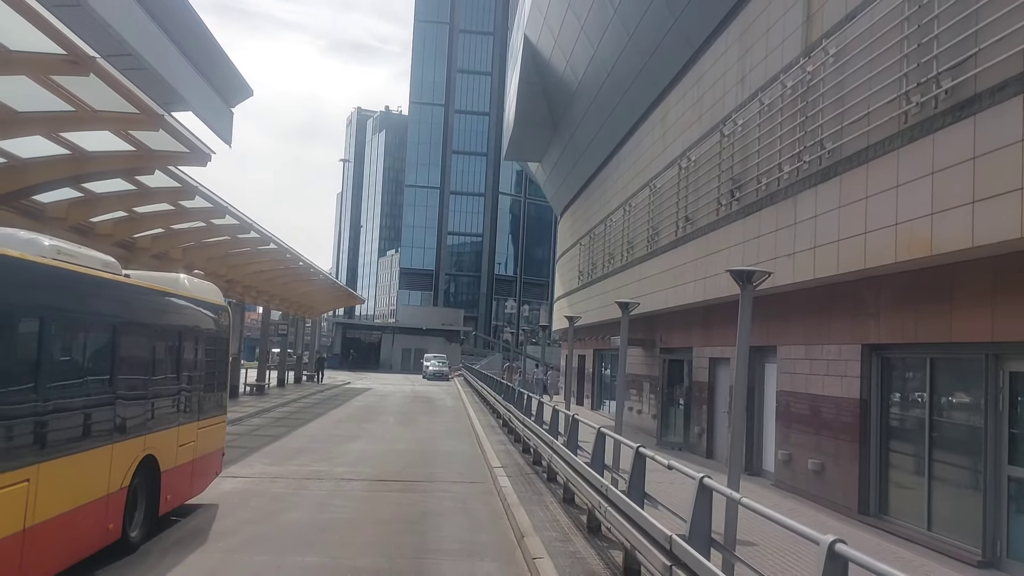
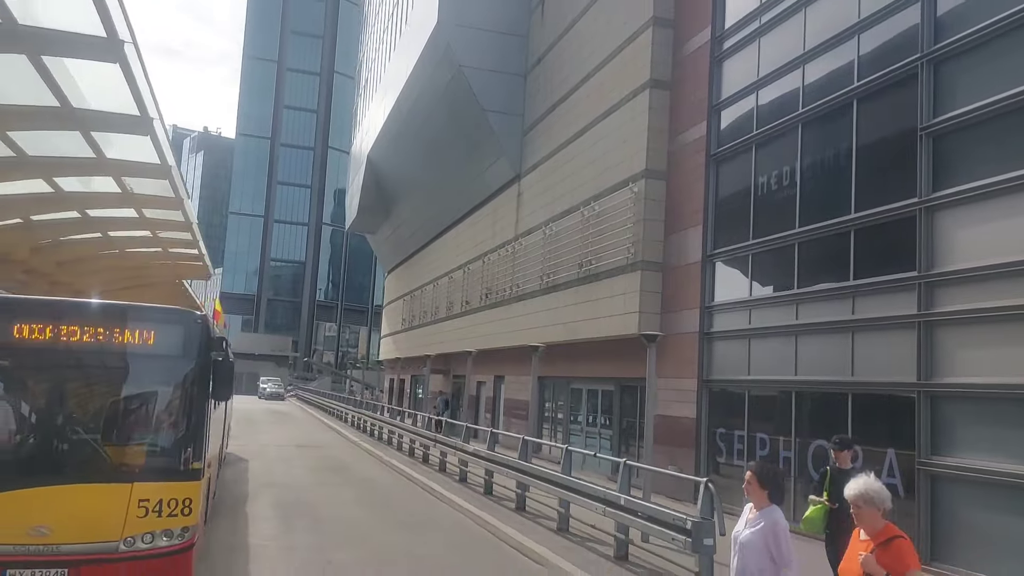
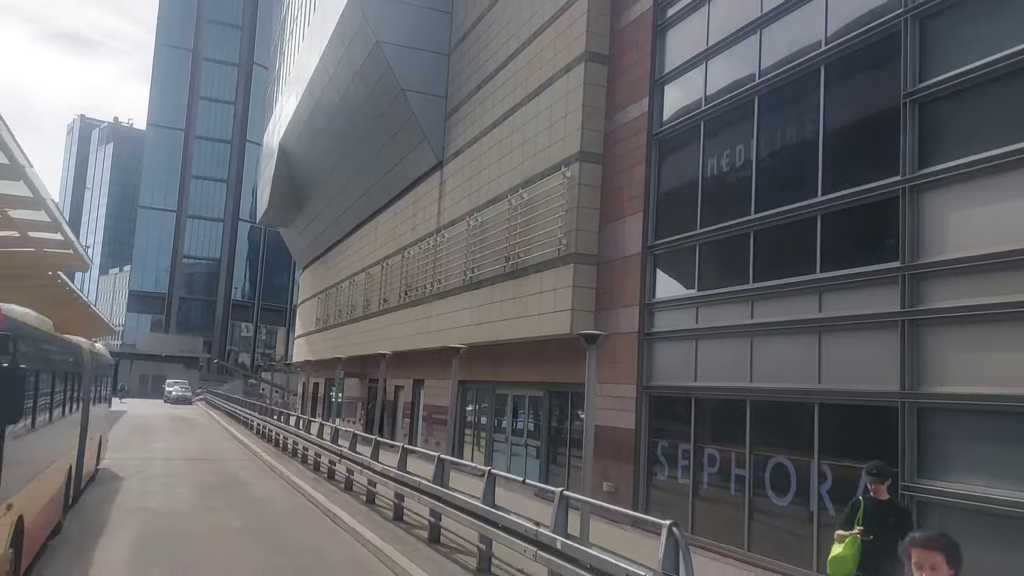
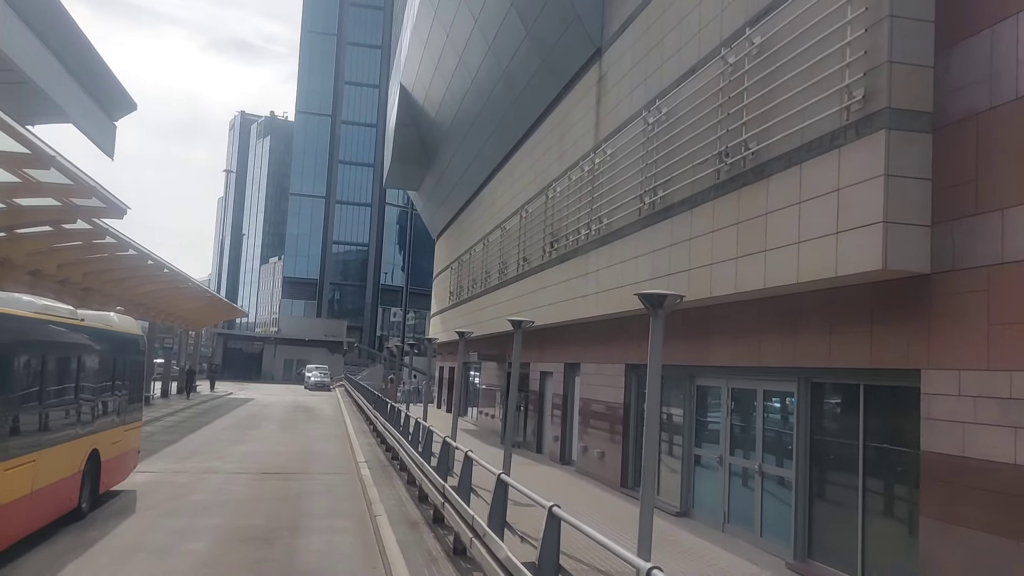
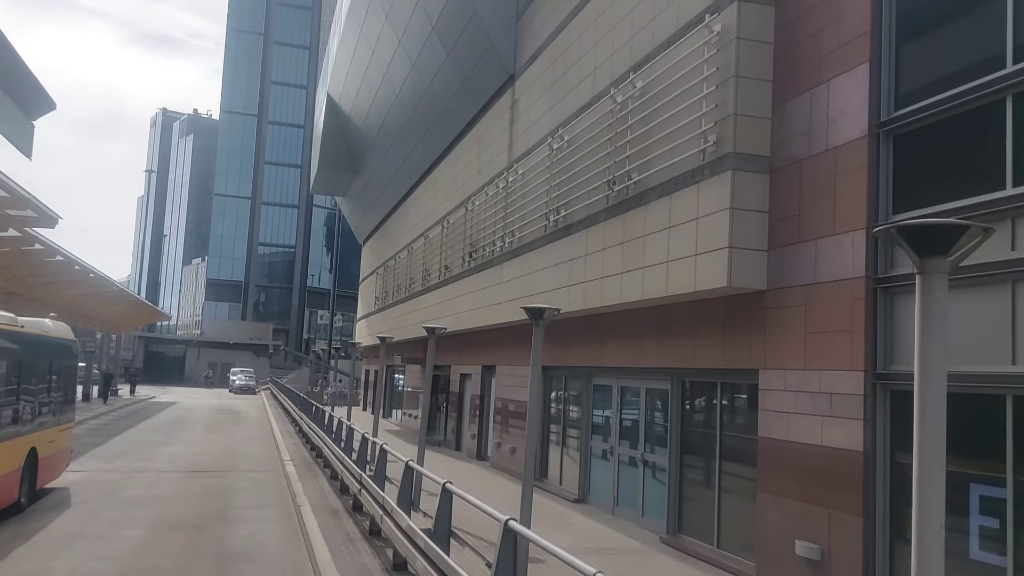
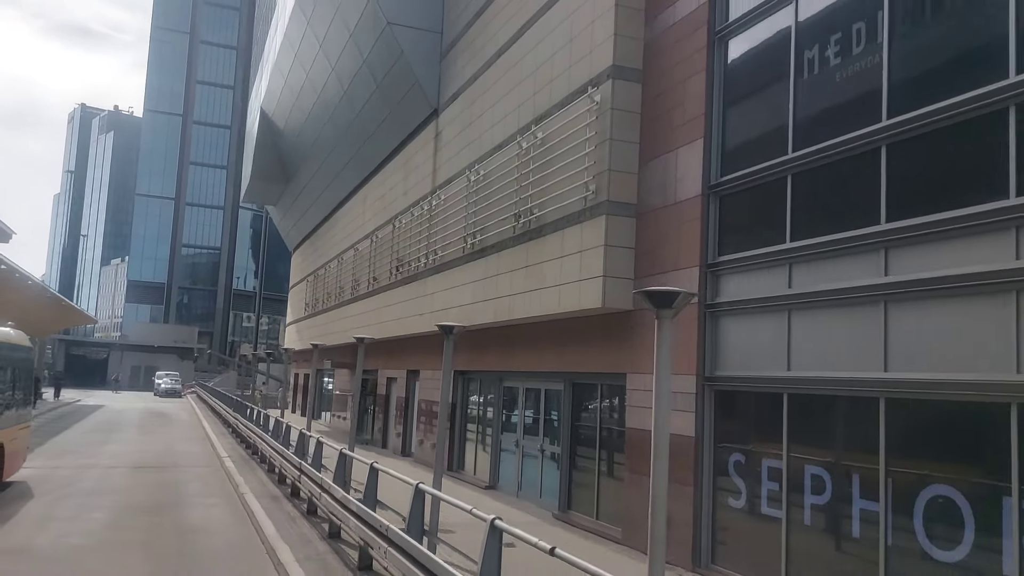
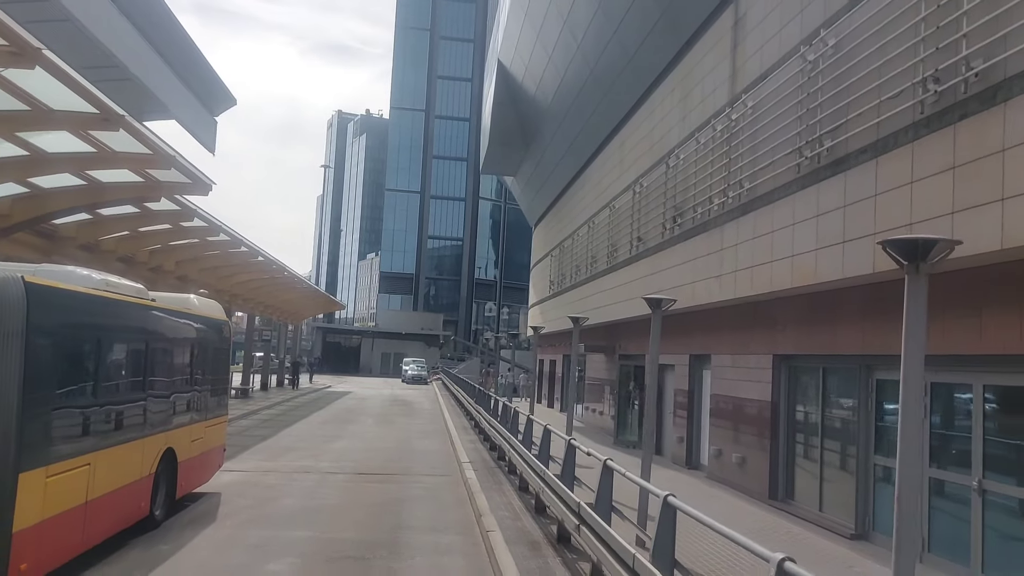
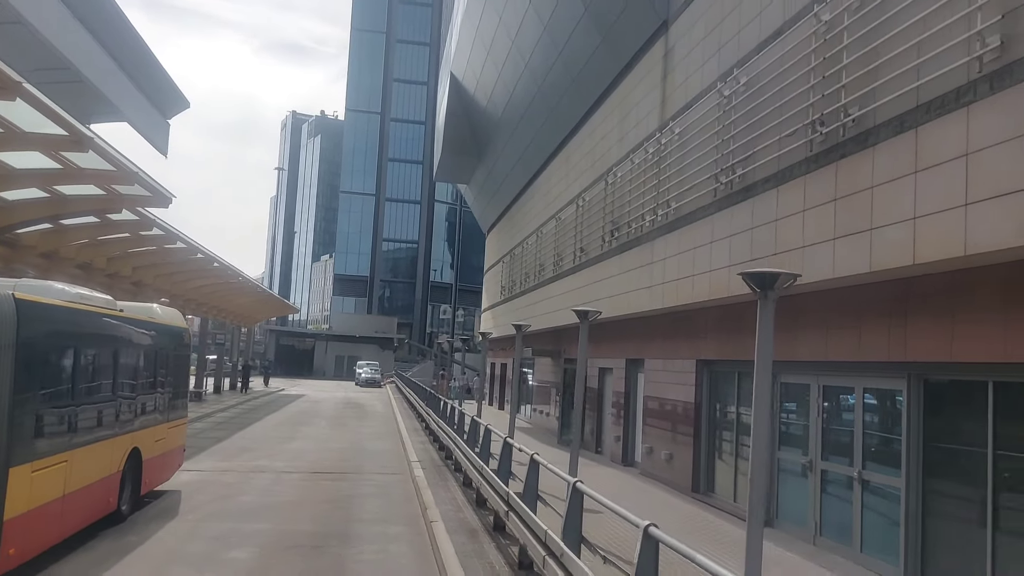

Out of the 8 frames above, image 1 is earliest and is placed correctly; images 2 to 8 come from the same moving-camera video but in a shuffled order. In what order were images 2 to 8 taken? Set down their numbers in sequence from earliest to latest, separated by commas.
7, 8, 4, 5, 6, 3, 2
